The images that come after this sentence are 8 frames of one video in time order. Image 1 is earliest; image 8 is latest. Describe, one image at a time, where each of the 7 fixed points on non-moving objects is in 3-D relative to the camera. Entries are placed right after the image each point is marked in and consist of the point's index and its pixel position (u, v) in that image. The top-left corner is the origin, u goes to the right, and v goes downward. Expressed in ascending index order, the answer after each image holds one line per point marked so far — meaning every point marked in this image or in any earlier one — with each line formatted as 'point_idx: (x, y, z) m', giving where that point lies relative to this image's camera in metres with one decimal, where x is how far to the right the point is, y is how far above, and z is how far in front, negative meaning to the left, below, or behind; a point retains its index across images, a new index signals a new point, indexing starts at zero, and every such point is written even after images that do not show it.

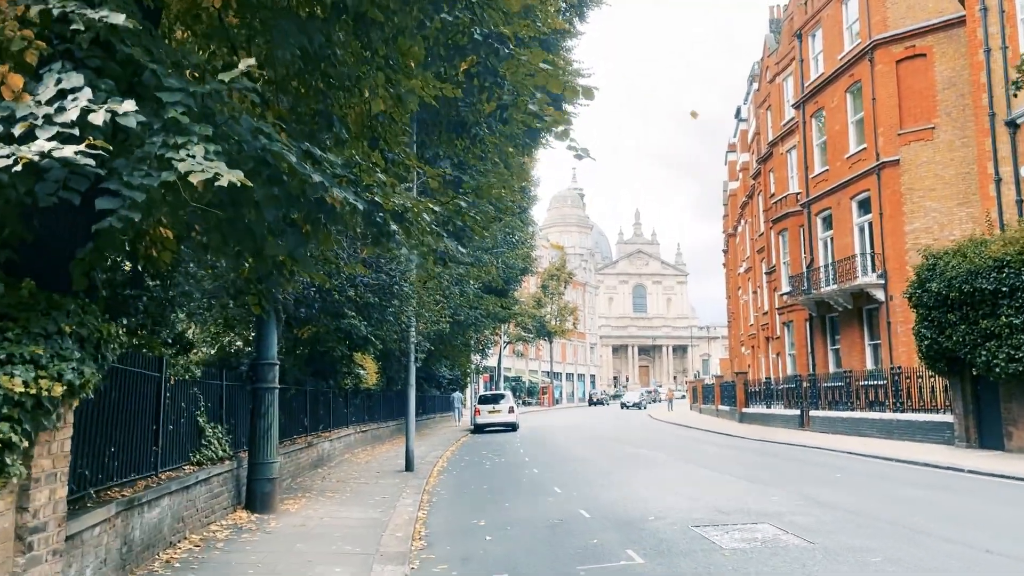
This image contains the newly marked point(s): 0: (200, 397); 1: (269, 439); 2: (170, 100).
0: (-3.9, -1.3, +10.4) m
1: (-3.3, -2.0, +11.3) m
2: (-2.0, +1.1, +4.9) m
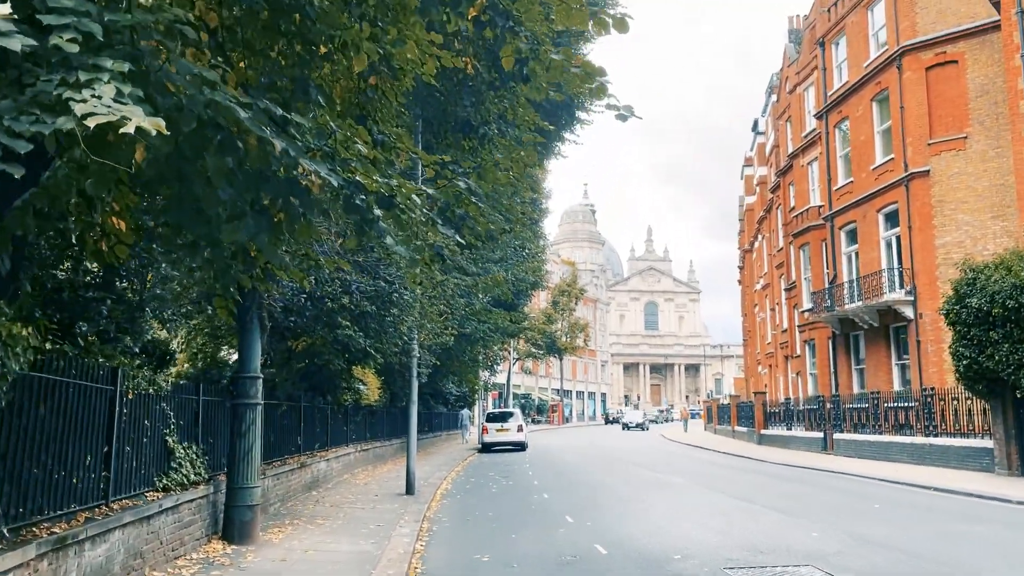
0: (-3.8, -1.4, +9.2) m
1: (-3.2, -2.1, +10.1) m
2: (-2.0, +1.2, +3.8) m
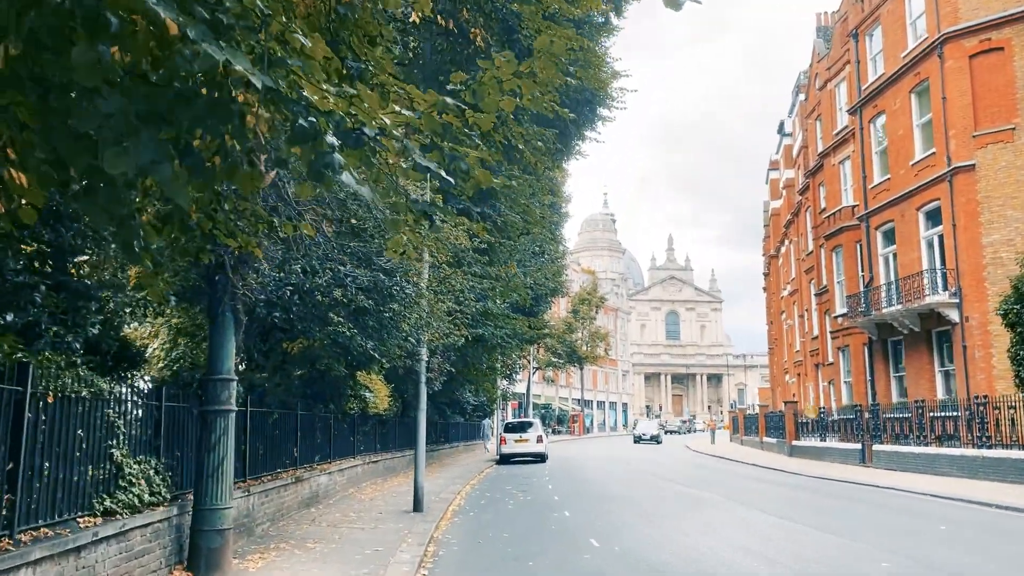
0: (-3.6, -1.2, +7.8) m
1: (-3.0, -2.0, +8.6) m
2: (-2.0, +1.4, +2.3) m
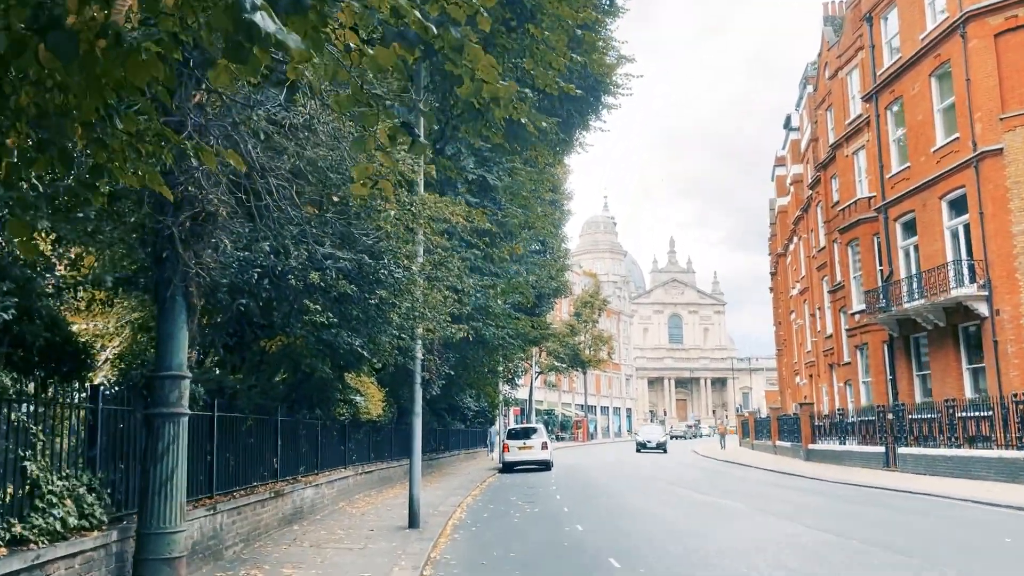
0: (-3.6, -1.1, +6.3) m
1: (-2.9, -1.8, +7.2) m
2: (-2.0, +1.6, +0.9) m
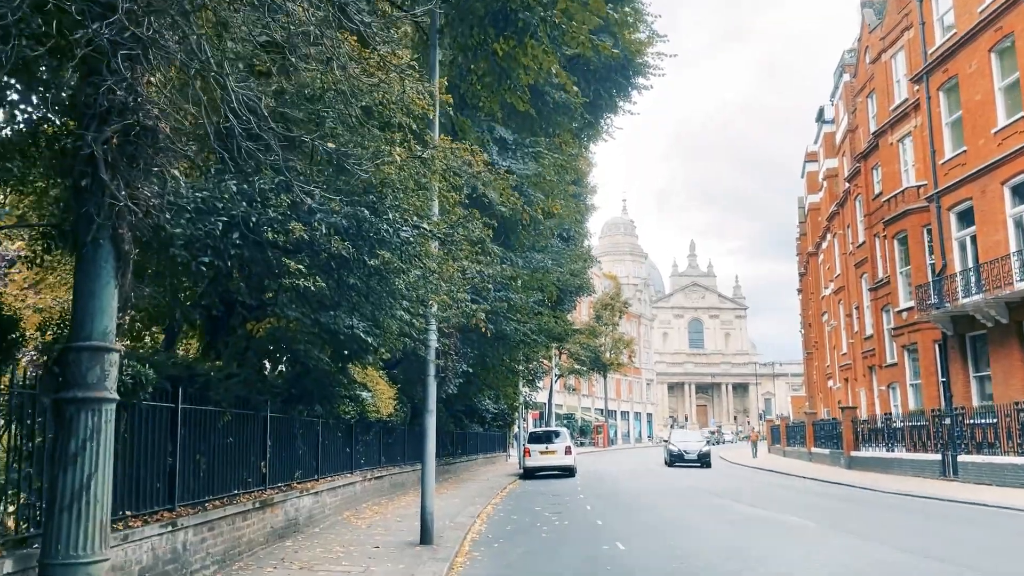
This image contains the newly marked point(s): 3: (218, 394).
0: (-3.3, -0.7, +4.4) m
1: (-2.7, -1.4, +5.2) m
2: (-1.8, +2.1, -1.1) m
3: (-3.3, -1.2, +9.3) m
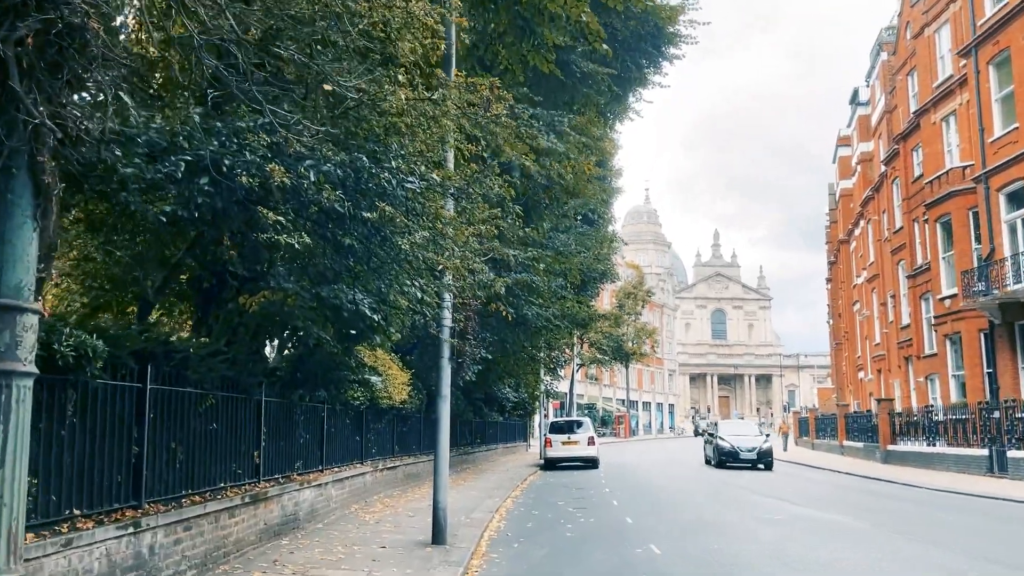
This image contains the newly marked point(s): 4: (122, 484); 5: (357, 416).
0: (-3.2, -0.4, +3.2) m
1: (-2.5, -1.1, +4.1) m
2: (-1.8, +2.3, -2.3) m
3: (-3.1, -0.8, +8.2) m
4: (-3.1, -1.5, +6.6) m
5: (-2.7, -2.2, +14.5) m
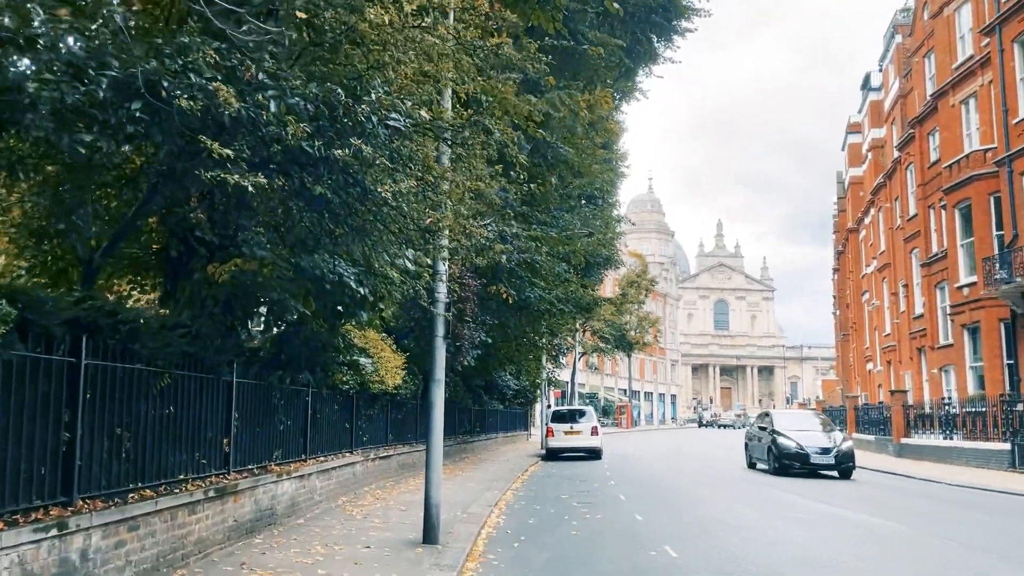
0: (-3.2, -0.1, +2.2) m
1: (-2.5, -0.9, +3.0) m
2: (-1.8, +2.4, -3.4) m
3: (-3.1, -0.5, +7.1) m
4: (-3.1, -1.2, +5.5) m
5: (-2.7, -1.8, +13.5) m
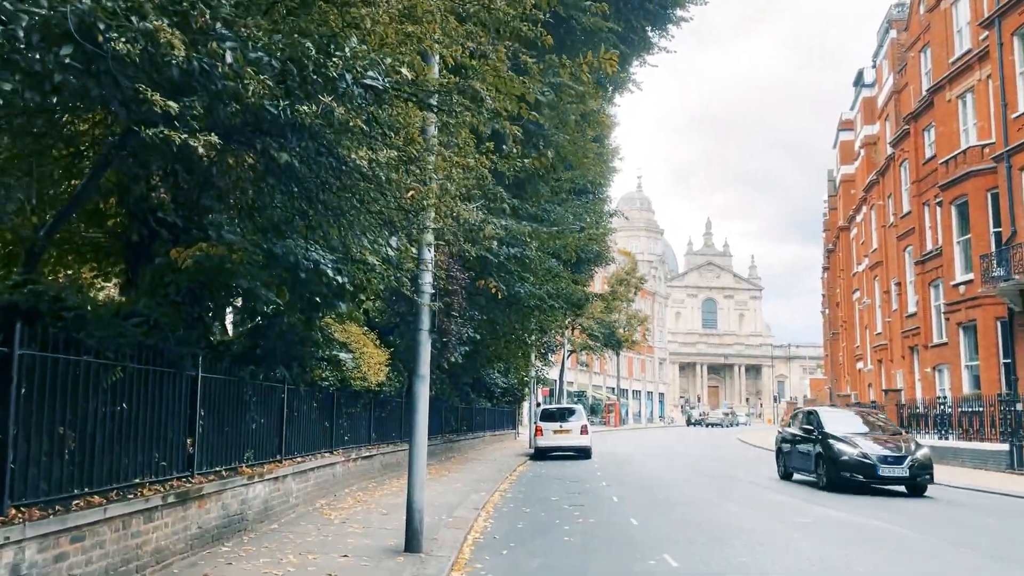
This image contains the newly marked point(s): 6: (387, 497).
0: (-3.2, 0.0, +1.5) m
1: (-2.5, -0.7, +2.3) m
2: (-1.7, +2.5, -4.1) m
3: (-3.1, -0.4, +6.4) m
4: (-3.1, -1.1, +4.8) m
5: (-2.8, -1.7, +12.8) m
6: (-2.0, -3.2, +12.9) m
